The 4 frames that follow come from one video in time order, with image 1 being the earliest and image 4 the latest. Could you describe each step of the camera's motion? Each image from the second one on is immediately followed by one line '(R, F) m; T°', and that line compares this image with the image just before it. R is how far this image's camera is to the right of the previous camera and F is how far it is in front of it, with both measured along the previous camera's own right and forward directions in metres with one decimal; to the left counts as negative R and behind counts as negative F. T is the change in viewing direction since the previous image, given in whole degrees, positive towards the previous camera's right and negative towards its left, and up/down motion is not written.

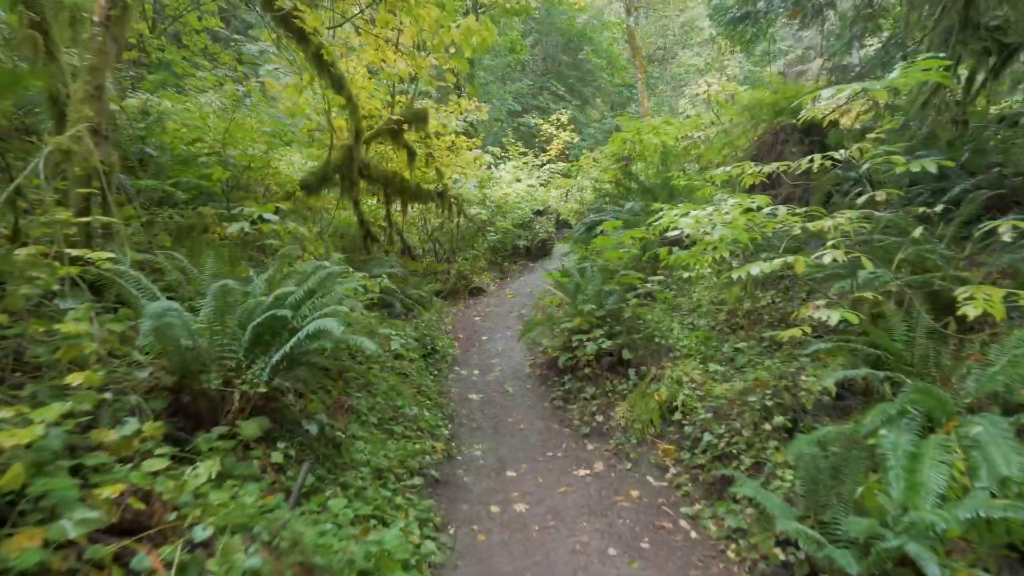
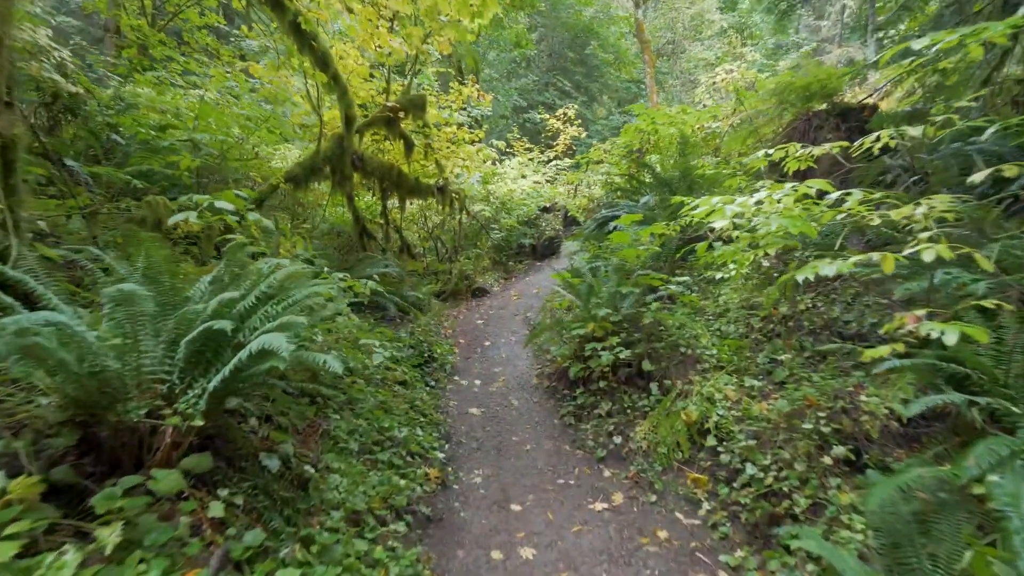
(0.0, +0.6) m; 0°
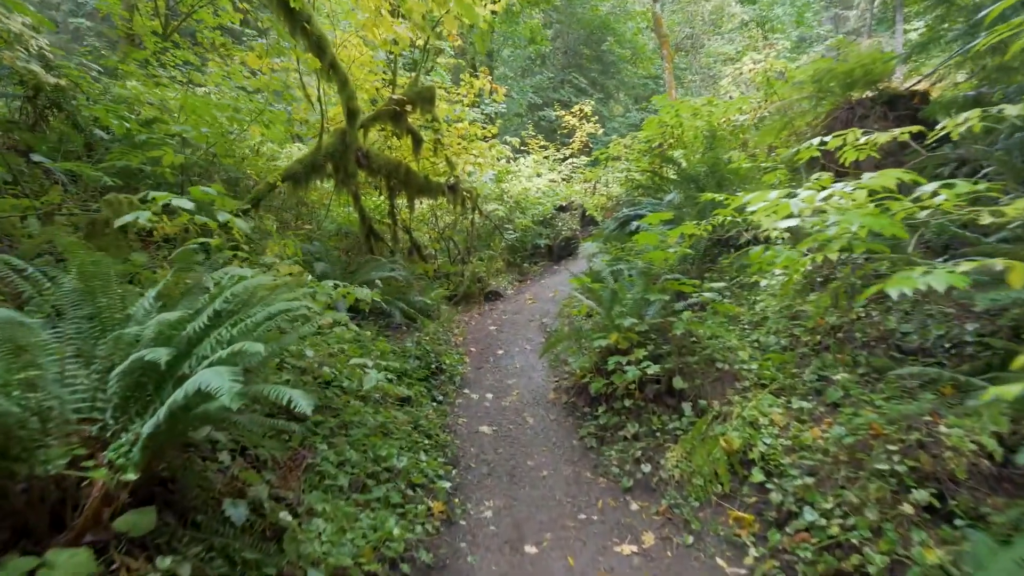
(0.0, +0.5) m; -1°
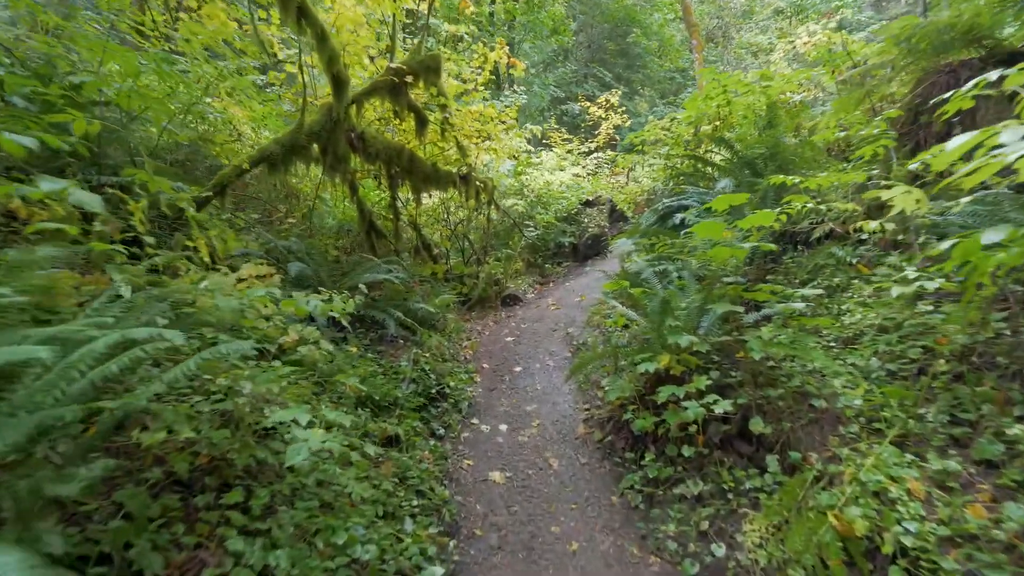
(0.0, +1.1) m; -2°
